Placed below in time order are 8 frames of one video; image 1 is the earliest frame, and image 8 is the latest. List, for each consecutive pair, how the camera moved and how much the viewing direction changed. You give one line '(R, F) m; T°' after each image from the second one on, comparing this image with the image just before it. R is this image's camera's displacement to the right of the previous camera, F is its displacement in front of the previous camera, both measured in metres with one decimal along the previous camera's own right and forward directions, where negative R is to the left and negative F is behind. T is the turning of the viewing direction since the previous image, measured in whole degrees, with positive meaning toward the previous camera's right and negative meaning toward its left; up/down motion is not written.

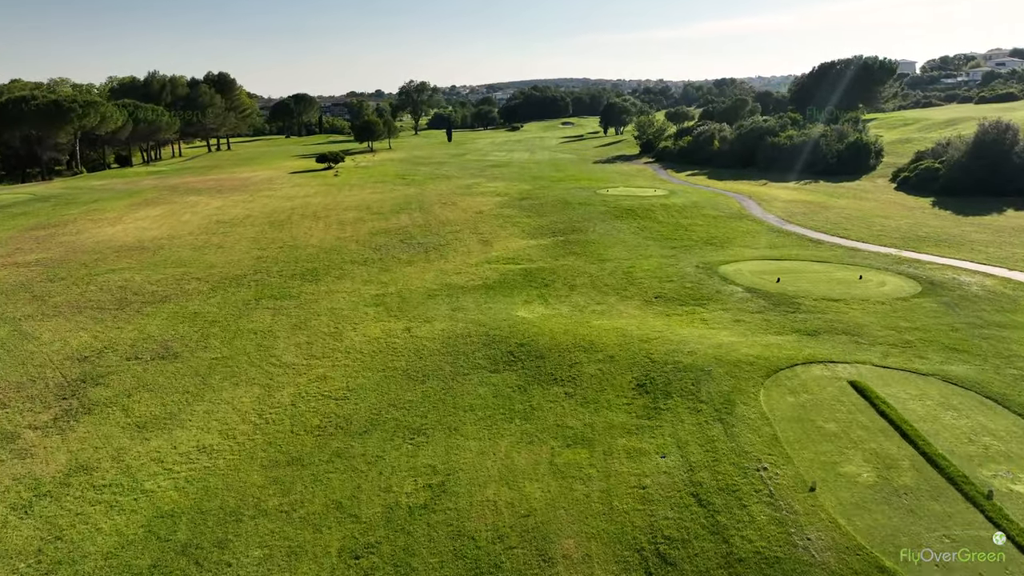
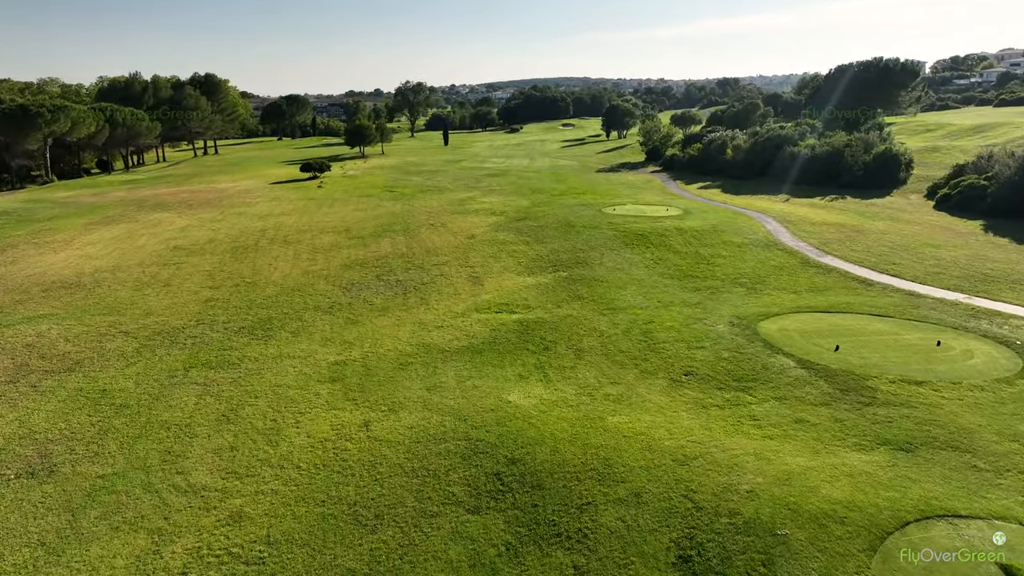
(+0.2, +4.0) m; 0°
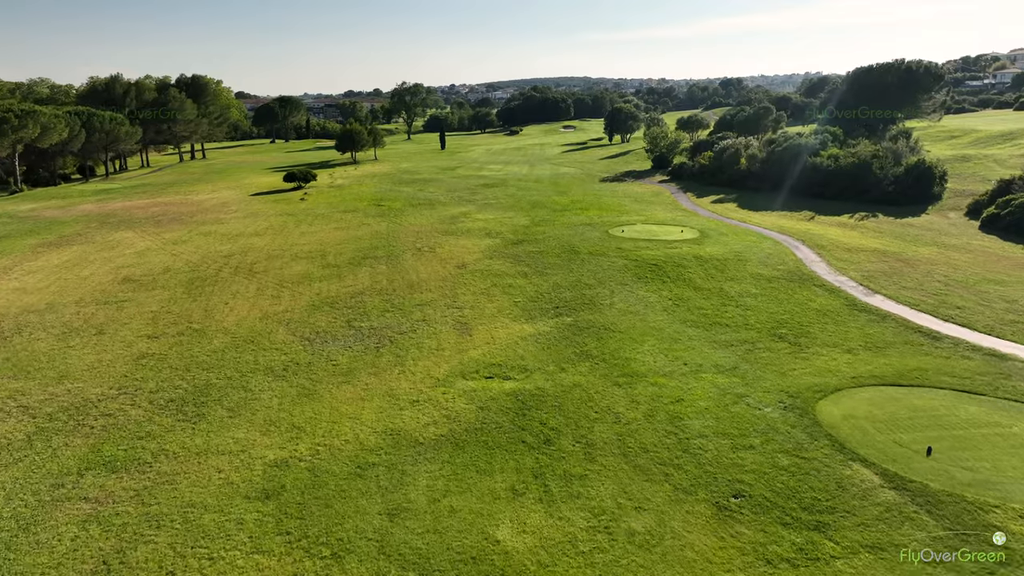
(+0.2, +3.8) m; 0°
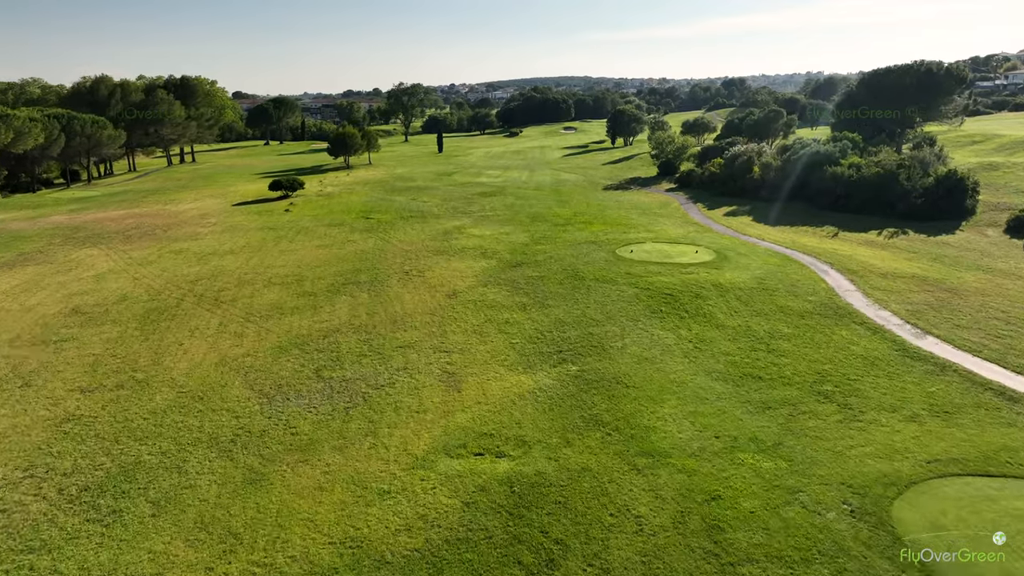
(+0.1, +3.0) m; 0°
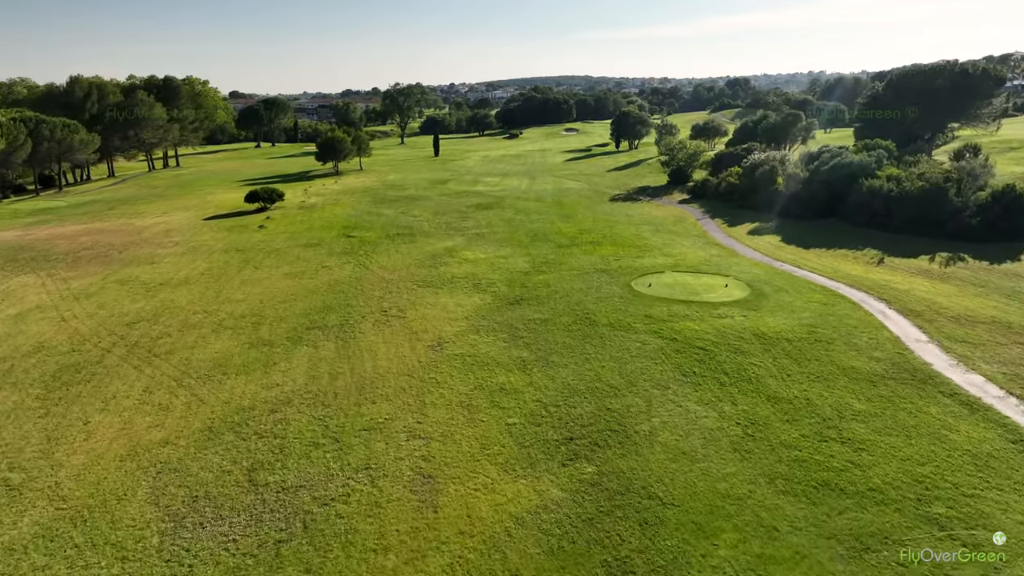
(+0.1, +4.4) m; 0°
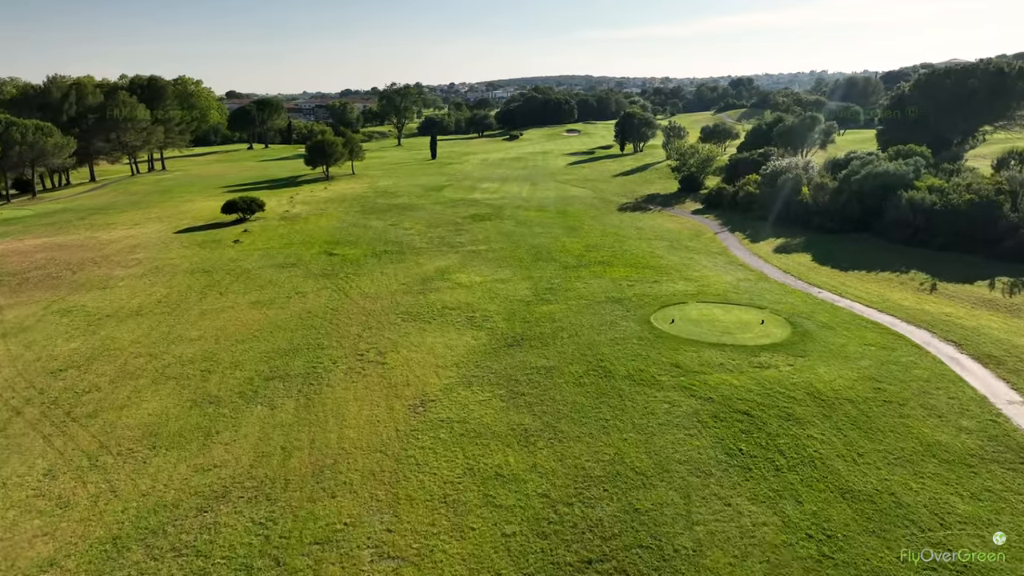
(0.0, +3.7) m; 0°
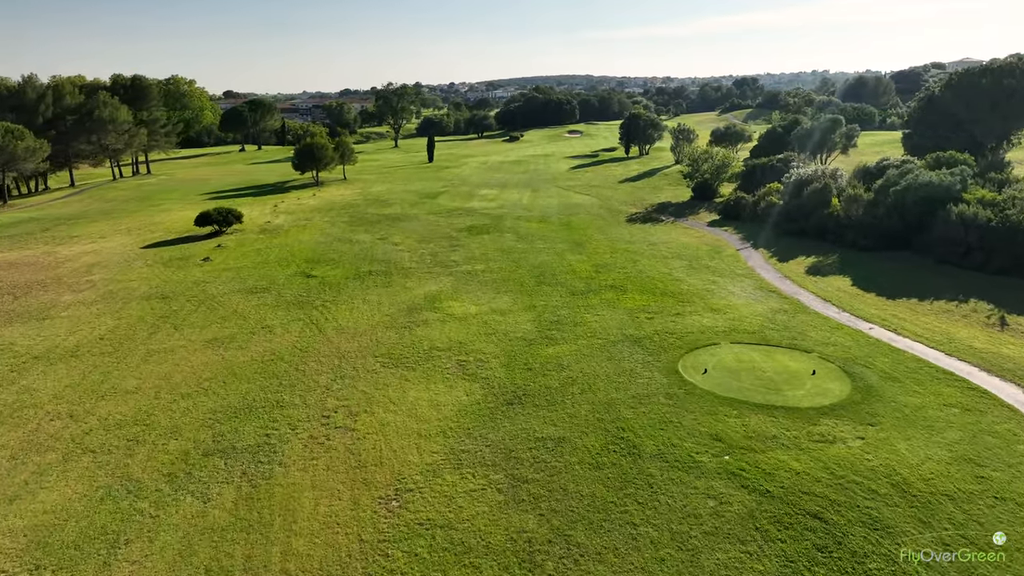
(0.0, +3.7) m; 0°
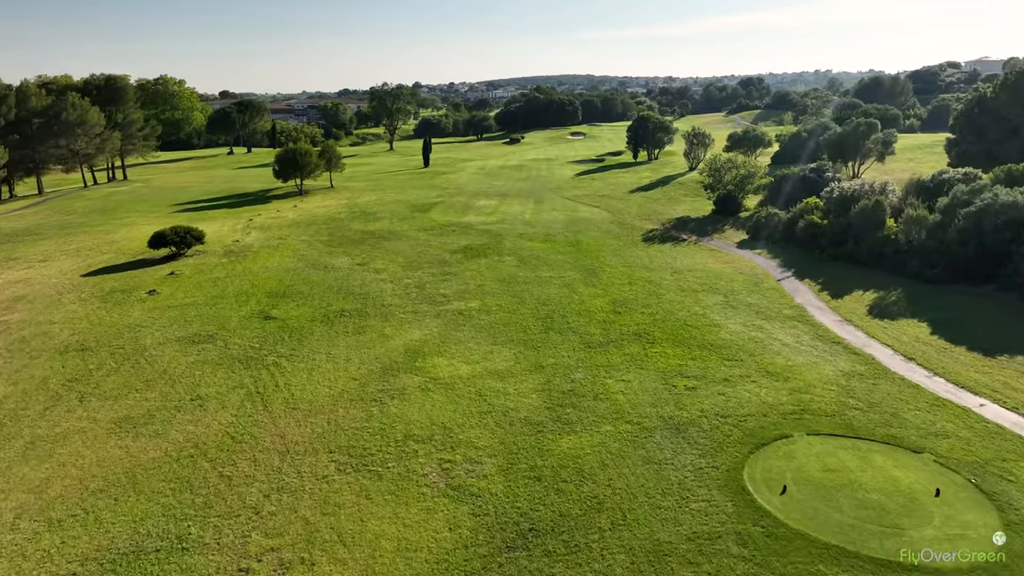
(0.0, +5.2) m; 0°
